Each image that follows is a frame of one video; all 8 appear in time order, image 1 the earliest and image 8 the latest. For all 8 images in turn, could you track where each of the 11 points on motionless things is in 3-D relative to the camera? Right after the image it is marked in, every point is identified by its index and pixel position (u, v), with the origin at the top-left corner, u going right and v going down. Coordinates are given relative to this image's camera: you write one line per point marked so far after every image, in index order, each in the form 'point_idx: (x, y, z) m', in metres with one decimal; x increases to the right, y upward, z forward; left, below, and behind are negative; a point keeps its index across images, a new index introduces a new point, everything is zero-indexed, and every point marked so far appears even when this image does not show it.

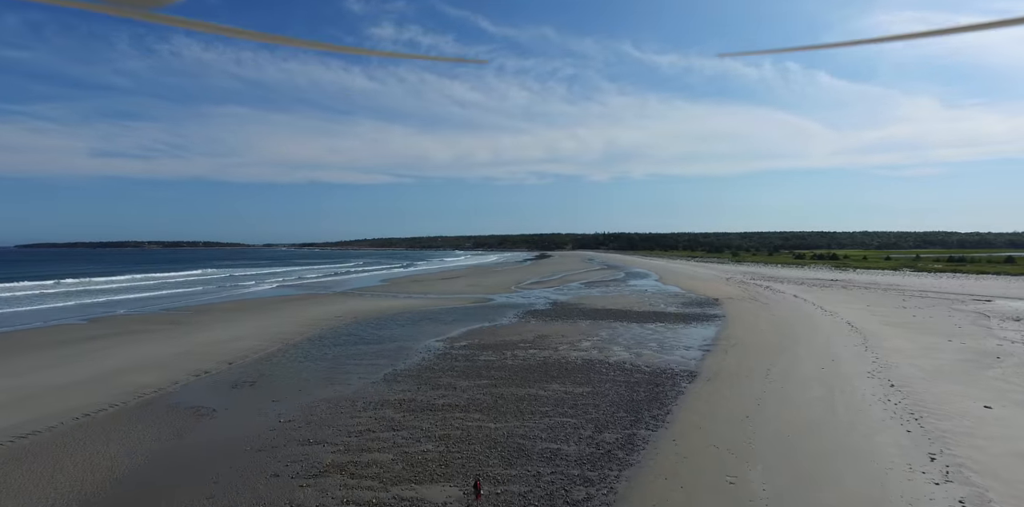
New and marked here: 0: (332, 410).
0: (-2.4, -2.1, +7.9) m
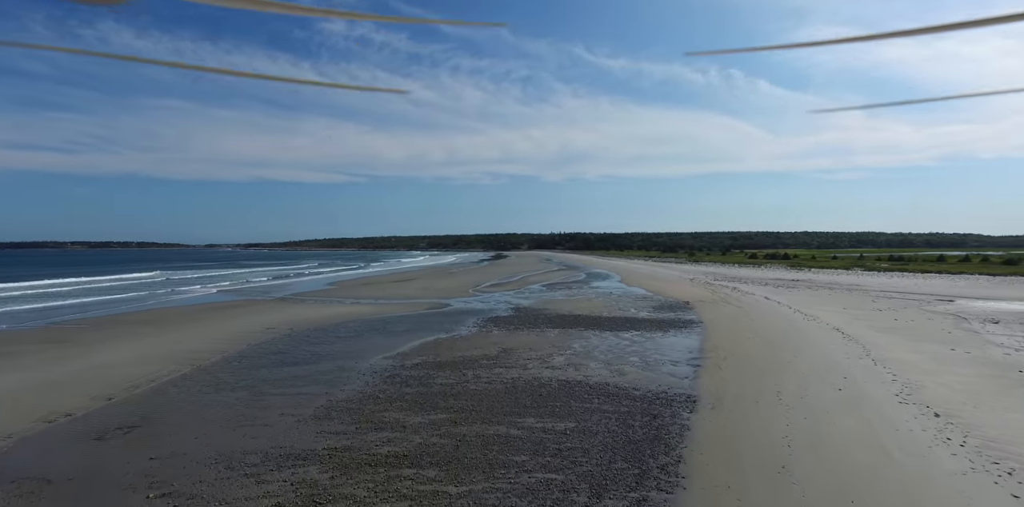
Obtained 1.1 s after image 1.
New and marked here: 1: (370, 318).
0: (-2.7, -2.1, +5.8) m
1: (-4.8, -2.2, +20.0) m
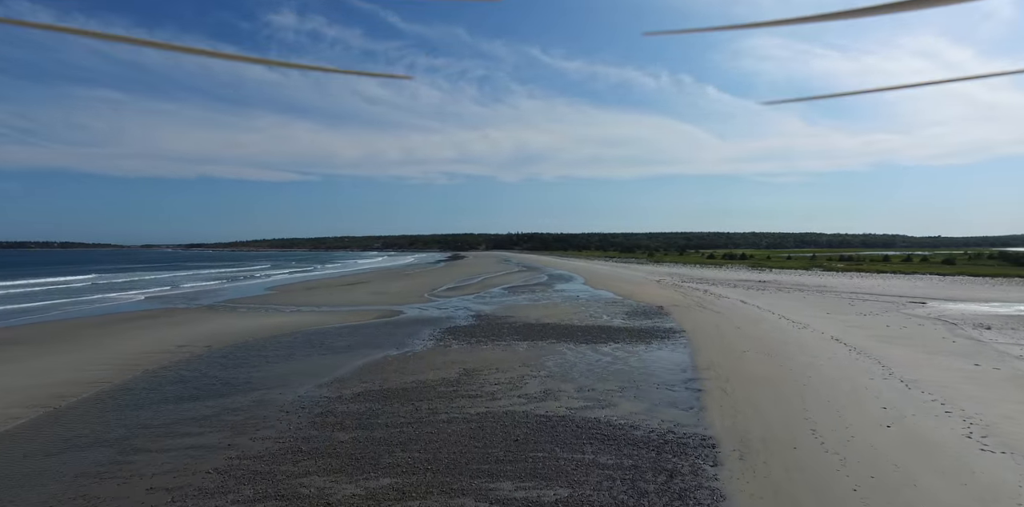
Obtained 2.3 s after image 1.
0: (-2.8, -2.2, +3.4) m
1: (-6.0, -2.3, +17.5) m
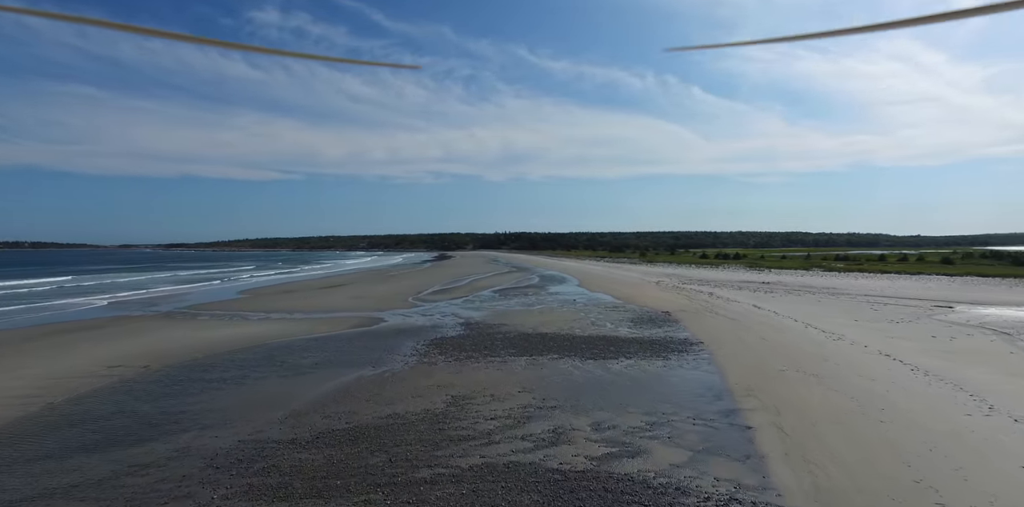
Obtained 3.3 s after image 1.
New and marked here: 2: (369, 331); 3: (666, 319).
0: (-2.7, -2.2, +1.3) m
1: (-6.1, -2.3, +15.3) m
2: (-4.3, -2.3, +17.8) m
3: (+5.0, -2.1, +19.2) m
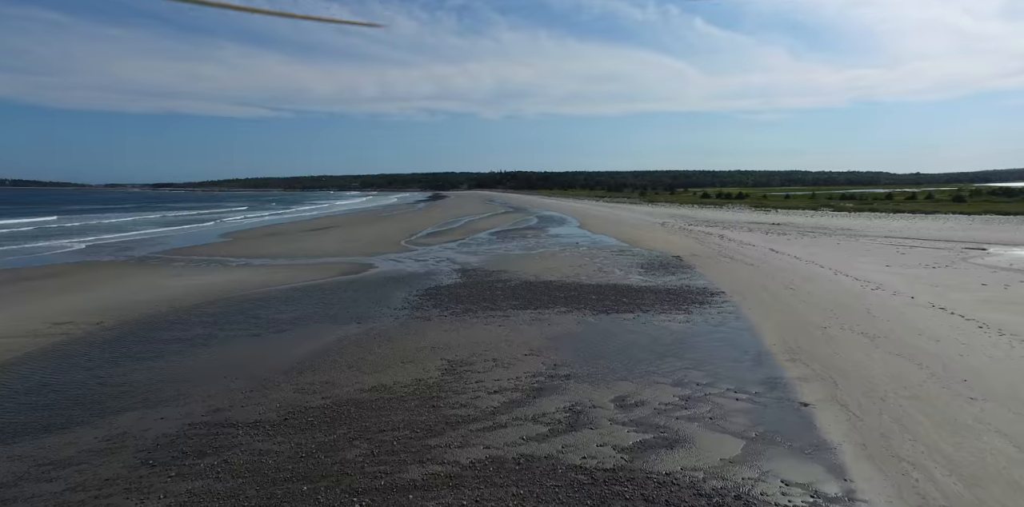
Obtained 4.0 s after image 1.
0: (-2.5, -2.3, -0.1) m
1: (-6.1, -1.0, +13.9) m
2: (-4.3, -0.7, +16.4) m
3: (+5.0, -0.3, +17.8) m
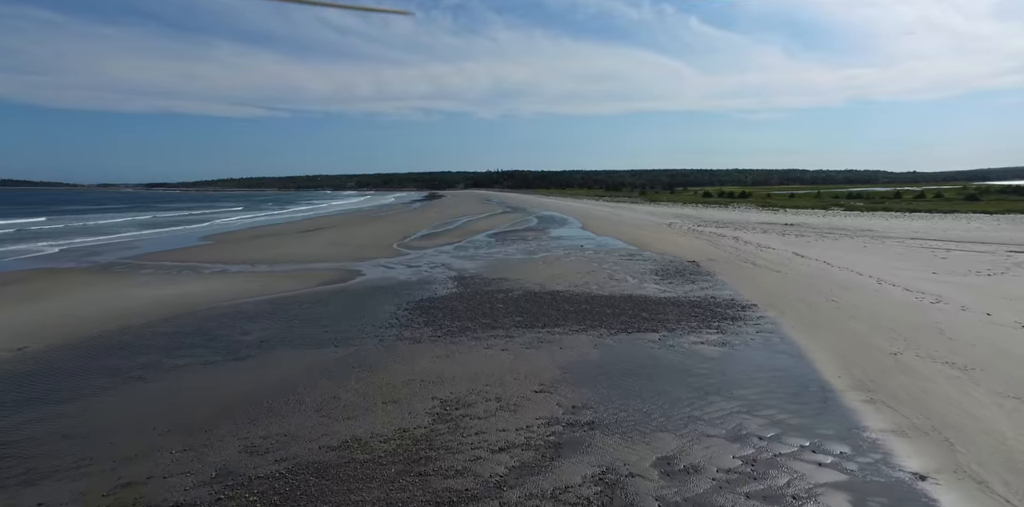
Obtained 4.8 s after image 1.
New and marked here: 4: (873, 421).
0: (-2.4, -2.4, -1.7) m
1: (-6.0, -1.1, +12.2) m
2: (-4.2, -0.9, +14.7) m
3: (+5.0, -0.5, +16.1) m
4: (+3.5, -1.7, +5.7) m
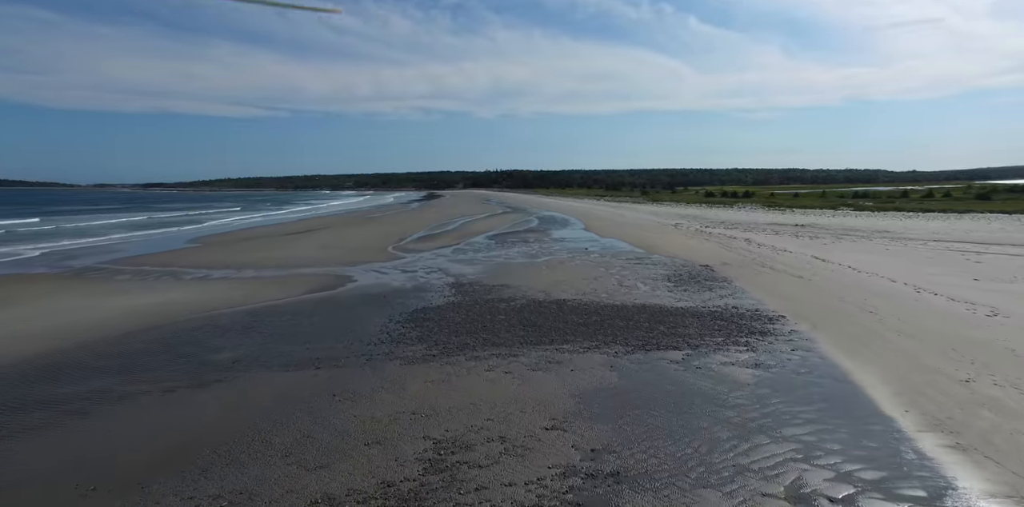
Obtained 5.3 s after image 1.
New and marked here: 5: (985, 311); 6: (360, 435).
0: (-2.3, -2.6, -2.9) m
1: (-6.0, -1.3, +11.0) m
2: (-4.2, -1.0, +13.6) m
3: (+5.1, -0.6, +15.0) m
4: (+3.6, -1.8, +4.6) m
5: (+7.6, -1.0, +9.5) m
6: (-1.6, -1.8, +6.1) m
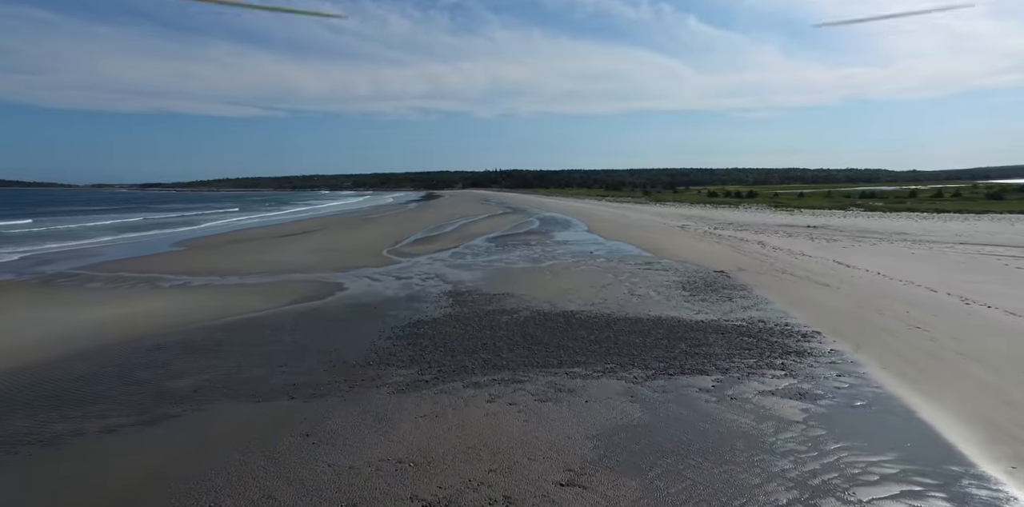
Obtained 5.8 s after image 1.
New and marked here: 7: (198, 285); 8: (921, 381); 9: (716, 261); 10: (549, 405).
0: (-2.2, -2.7, -4.0) m
1: (-5.9, -1.4, +9.9) m
2: (-4.1, -1.1, +12.4) m
3: (+5.1, -0.7, +13.9) m
4: (+3.6, -2.0, +3.5) m
5: (+7.6, -1.1, +8.3) m
6: (-1.5, -2.0, +4.9) m
7: (-8.4, -0.7, +16.0) m
8: (+4.8, -1.5, +6.9) m
9: (+6.2, -0.2, +18.0) m
10: (+0.4, -1.7, +6.9) m
